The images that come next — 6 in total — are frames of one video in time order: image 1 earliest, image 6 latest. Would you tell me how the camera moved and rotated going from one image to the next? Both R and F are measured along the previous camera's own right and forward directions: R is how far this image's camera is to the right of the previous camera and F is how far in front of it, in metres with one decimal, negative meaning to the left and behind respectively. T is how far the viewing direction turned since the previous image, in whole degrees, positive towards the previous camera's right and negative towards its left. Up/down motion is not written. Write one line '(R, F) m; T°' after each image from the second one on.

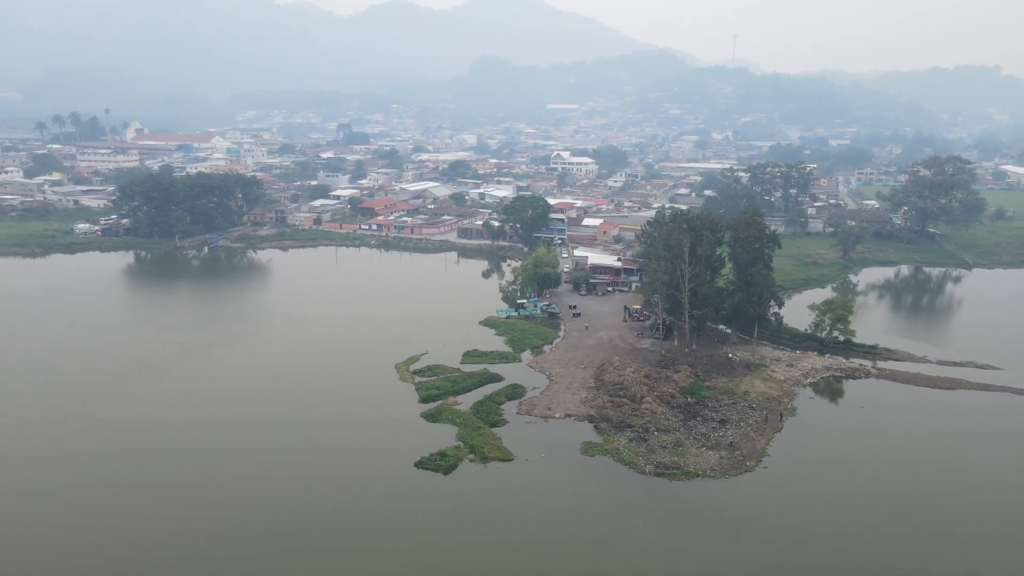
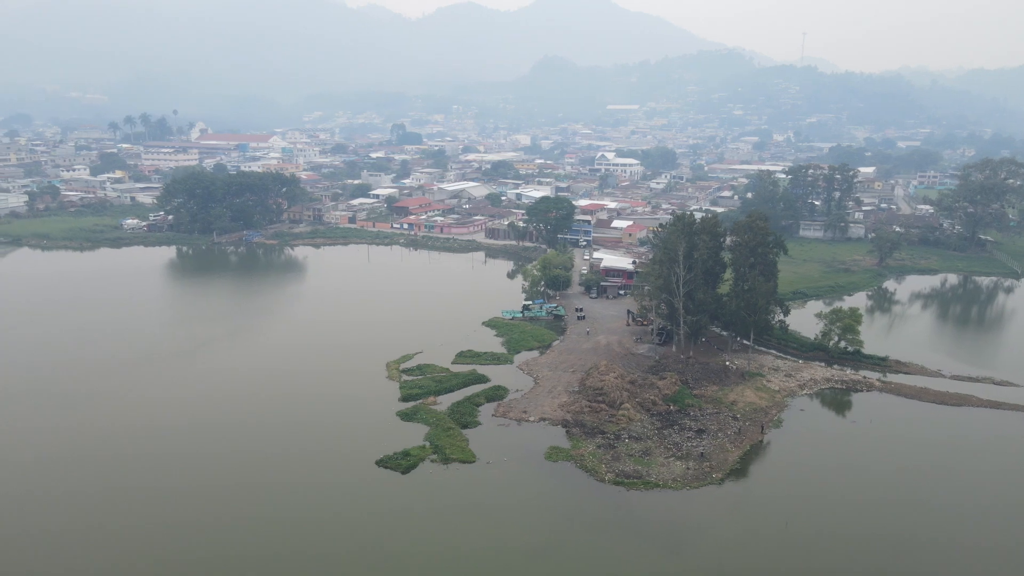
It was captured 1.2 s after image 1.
(+1.2, +0.1) m; -5°
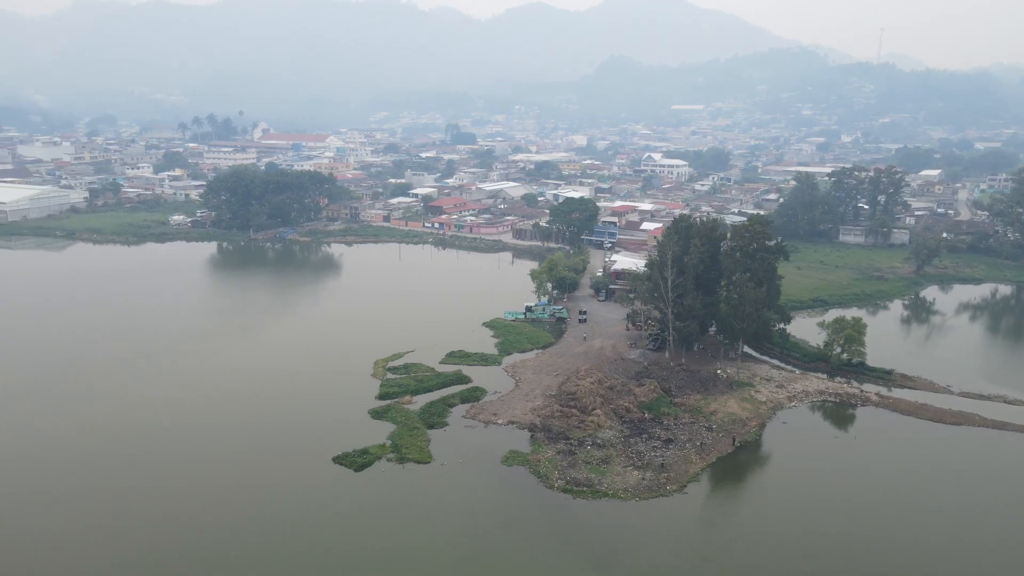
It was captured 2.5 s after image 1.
(+1.3, +0.2) m; -5°
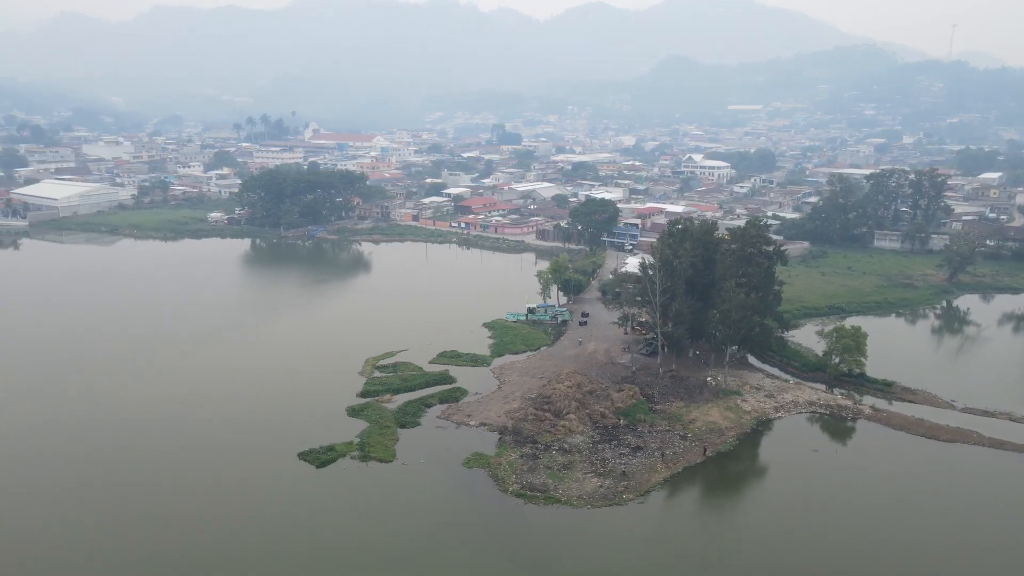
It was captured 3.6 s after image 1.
(+1.1, +0.1) m; -4°
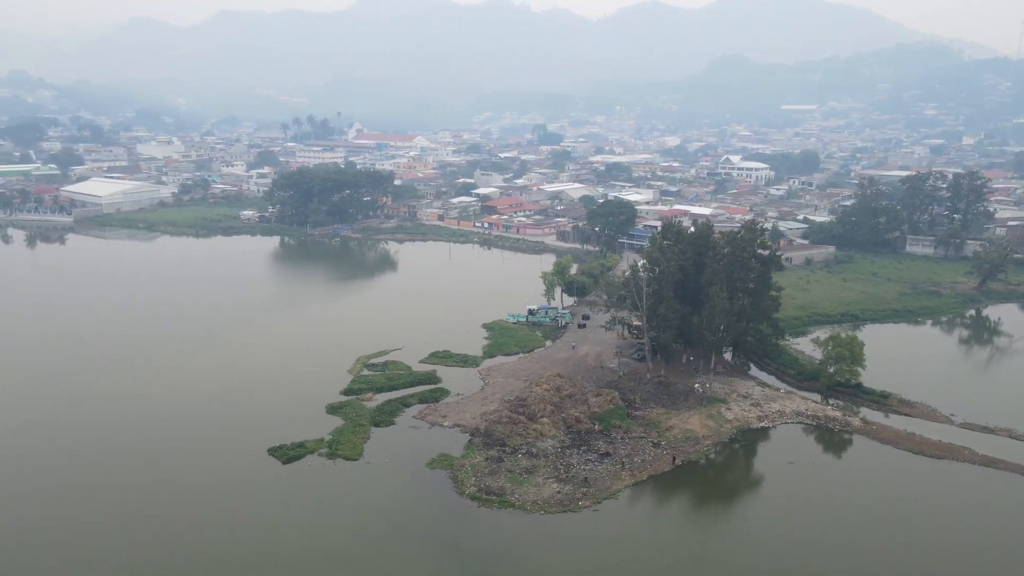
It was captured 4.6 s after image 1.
(+1.0, +0.1) m; -4°
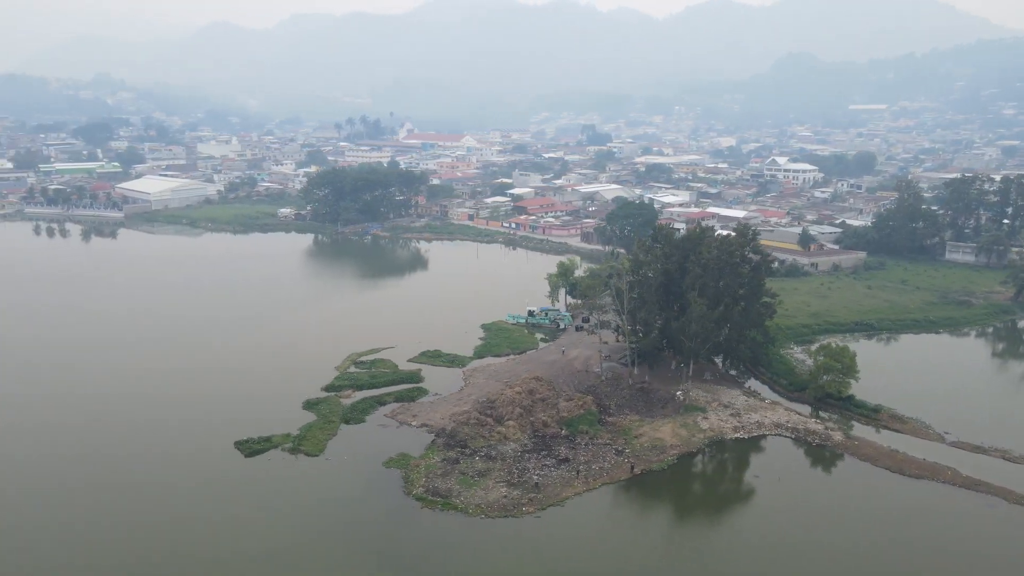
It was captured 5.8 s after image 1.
(+1.3, +0.1) m; -4°
